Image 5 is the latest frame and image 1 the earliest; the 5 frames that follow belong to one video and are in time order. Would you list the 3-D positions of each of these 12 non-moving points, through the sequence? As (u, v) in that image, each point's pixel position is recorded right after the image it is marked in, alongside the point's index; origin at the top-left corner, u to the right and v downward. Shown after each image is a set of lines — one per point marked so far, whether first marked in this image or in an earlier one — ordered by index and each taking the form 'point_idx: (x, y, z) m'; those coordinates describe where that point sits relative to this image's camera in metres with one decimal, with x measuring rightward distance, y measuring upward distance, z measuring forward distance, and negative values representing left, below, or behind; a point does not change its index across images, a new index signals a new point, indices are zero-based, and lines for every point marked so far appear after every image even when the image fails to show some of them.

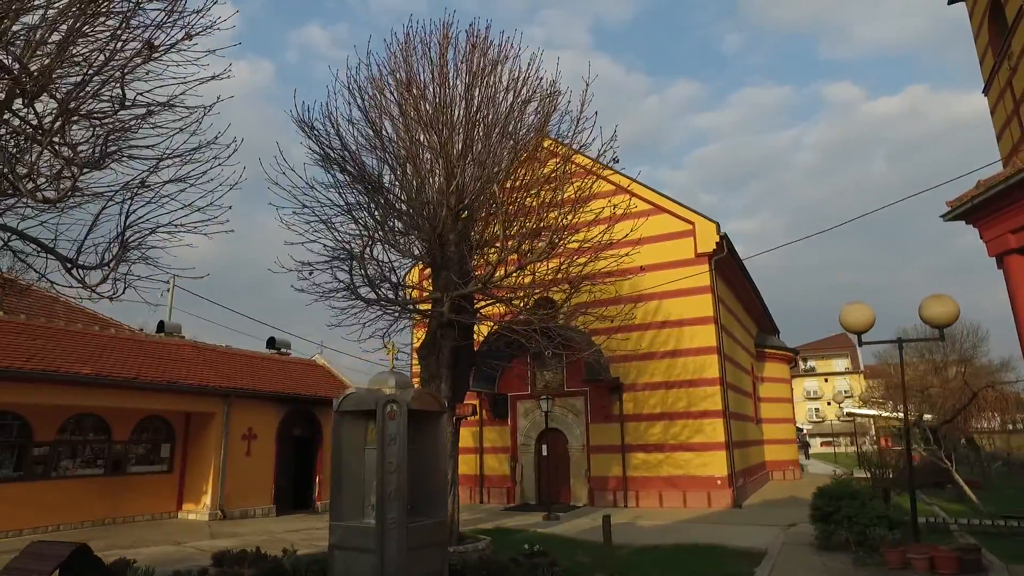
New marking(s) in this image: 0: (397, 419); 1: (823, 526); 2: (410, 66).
0: (-1.2, -1.4, +6.9) m
1: (+5.5, -4.2, +11.2) m
2: (-1.6, +4.1, +12.2) m
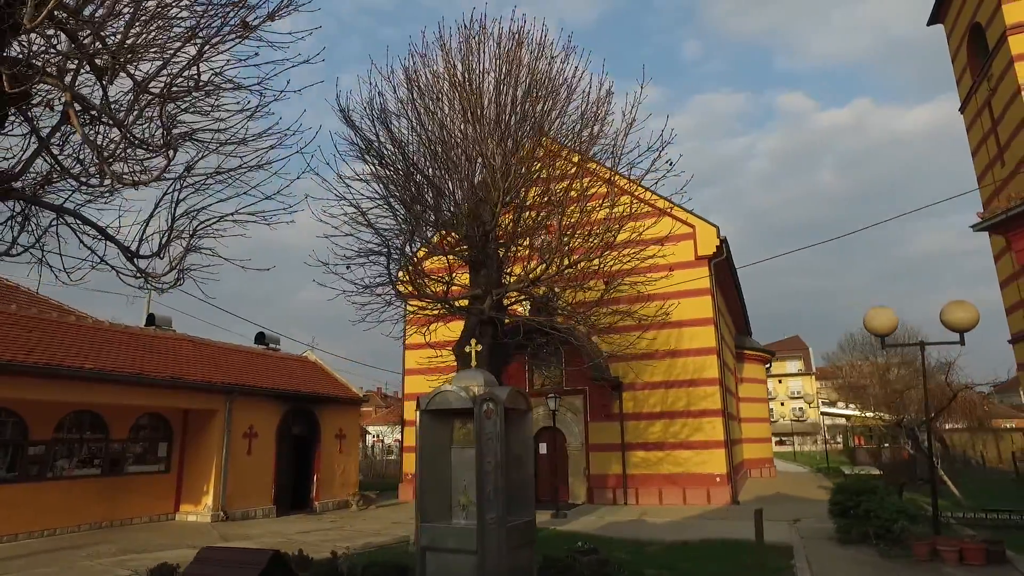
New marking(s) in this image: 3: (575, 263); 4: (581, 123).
0: (-0.2, -1.4, +6.8) m
1: (+6.1, -4.3, +11.7) m
2: (-0.9, +4.2, +12.1) m
3: (+1.2, +0.4, +11.4) m
4: (+1.4, +2.9, +11.9) m
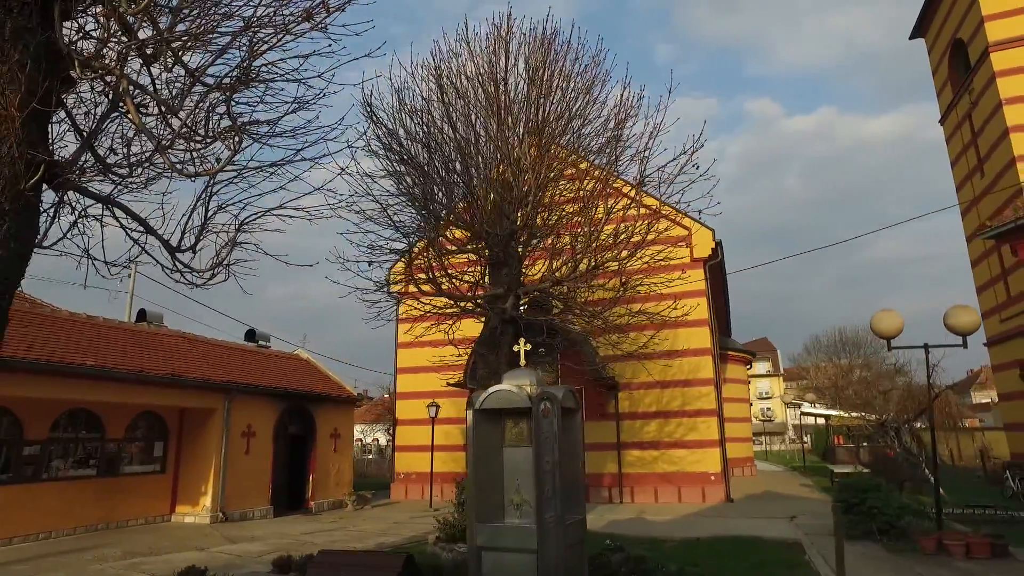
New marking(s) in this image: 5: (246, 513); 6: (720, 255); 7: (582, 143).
0: (+0.4, -1.4, +6.8) m
1: (+6.4, -4.4, +12.1) m
2: (-0.5, +4.2, +12.0) m
3: (+1.5, +0.4, +11.5) m
4: (+1.8, +2.9, +12.0) m
5: (-6.2, -5.3, +15.0) m
6: (+6.2, +1.0, +18.9) m
7: (+1.3, +2.7, +12.0) m
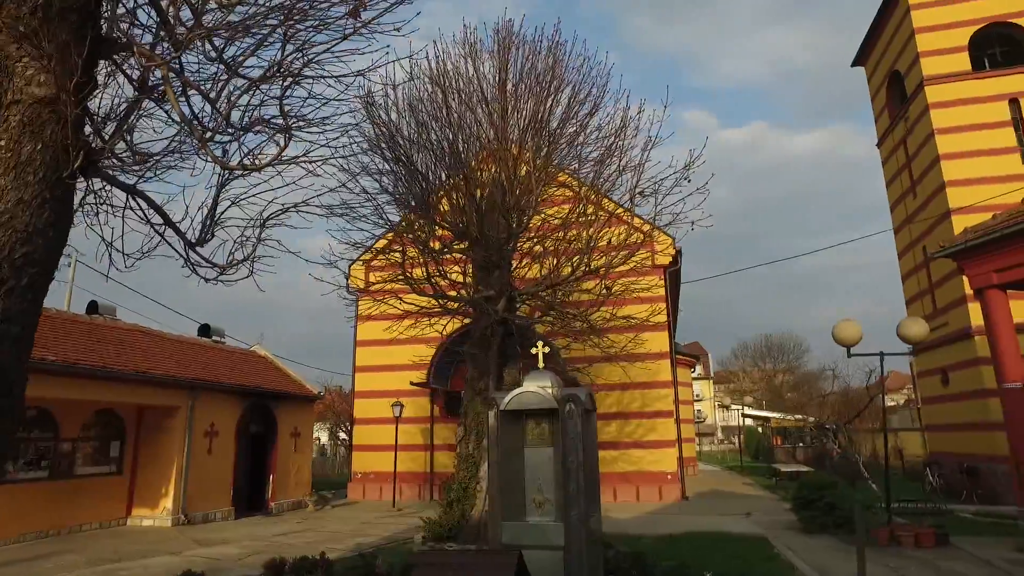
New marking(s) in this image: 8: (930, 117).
0: (+0.7, -1.5, +7.1) m
1: (+6.0, -4.6, +12.9) m
2: (-0.7, +4.2, +12.1) m
3: (+1.4, +0.3, +11.8) m
4: (+1.6, +2.8, +12.3) m
5: (-6.9, -5.2, +14.4) m
6: (+5.2, +0.8, +19.7) m
7: (+1.2, +2.7, +12.3) m
8: (+12.7, +5.2, +19.3) m
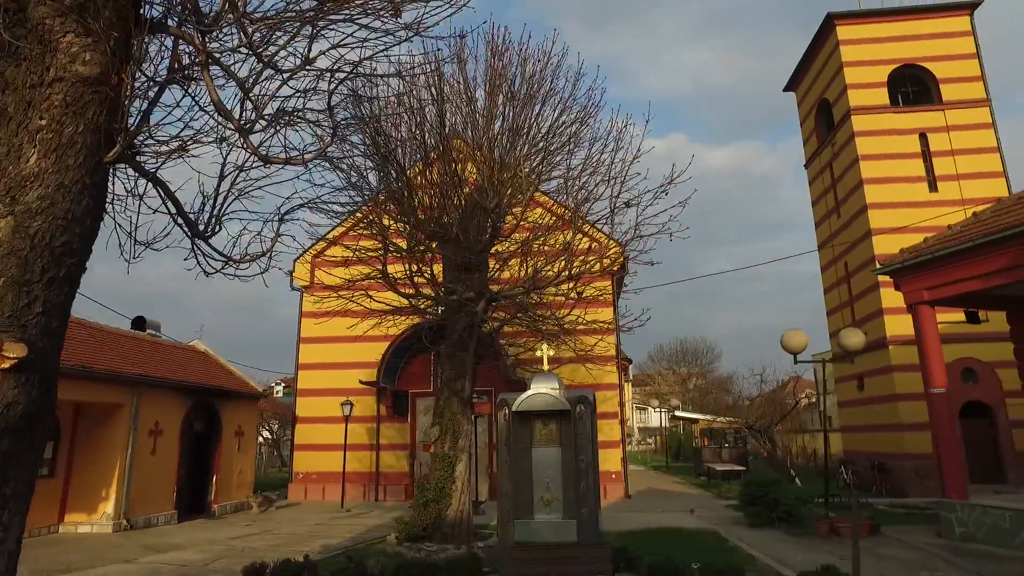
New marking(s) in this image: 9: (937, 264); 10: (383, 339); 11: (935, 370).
0: (+0.9, -1.5, +7.3) m
1: (+5.2, -4.8, +13.8) m
2: (-1.0, +4.2, +12.2) m
3: (+0.9, +0.2, +12.1) m
4: (+1.2, +2.7, +12.7) m
5: (-7.8, -5.0, +13.6) m
6: (+3.7, +0.6, +20.5) m
7: (+0.8, +2.6, +12.6) m
8: (+11.4, +4.8, +21.1) m
9: (+8.2, +0.5, +12.2) m
10: (-4.0, -1.6, +19.6) m
11: (+8.2, -1.6, +12.4) m
